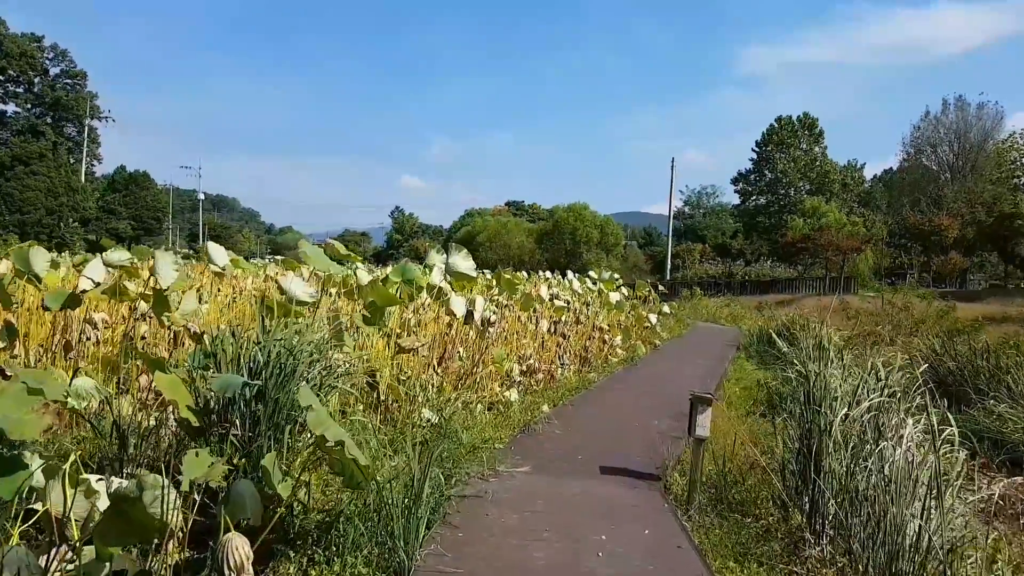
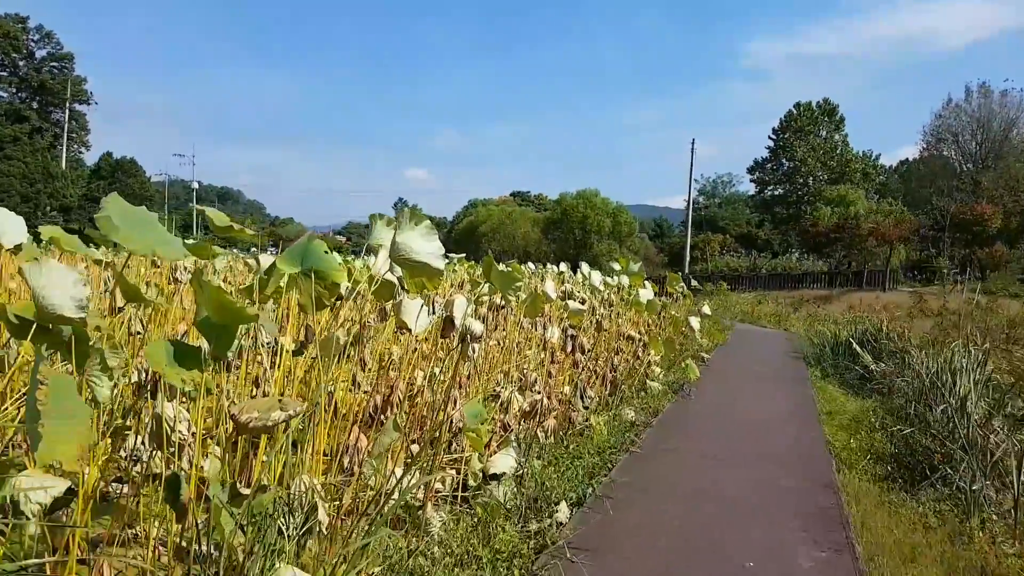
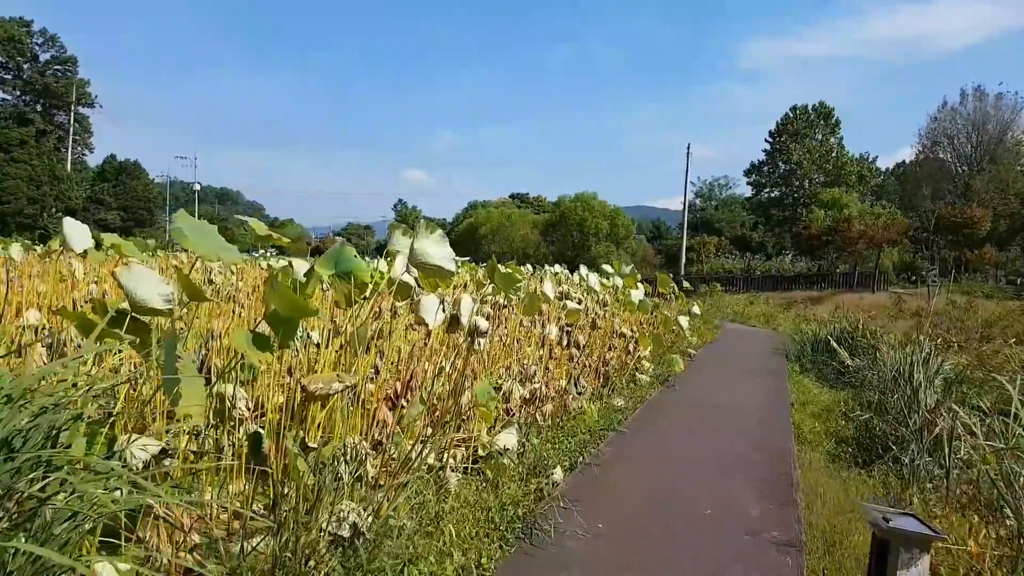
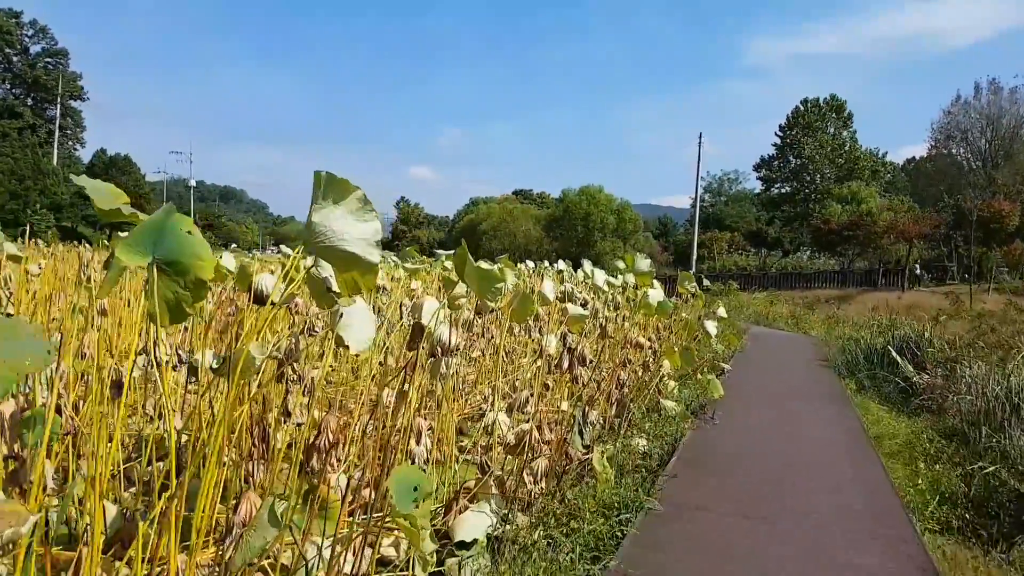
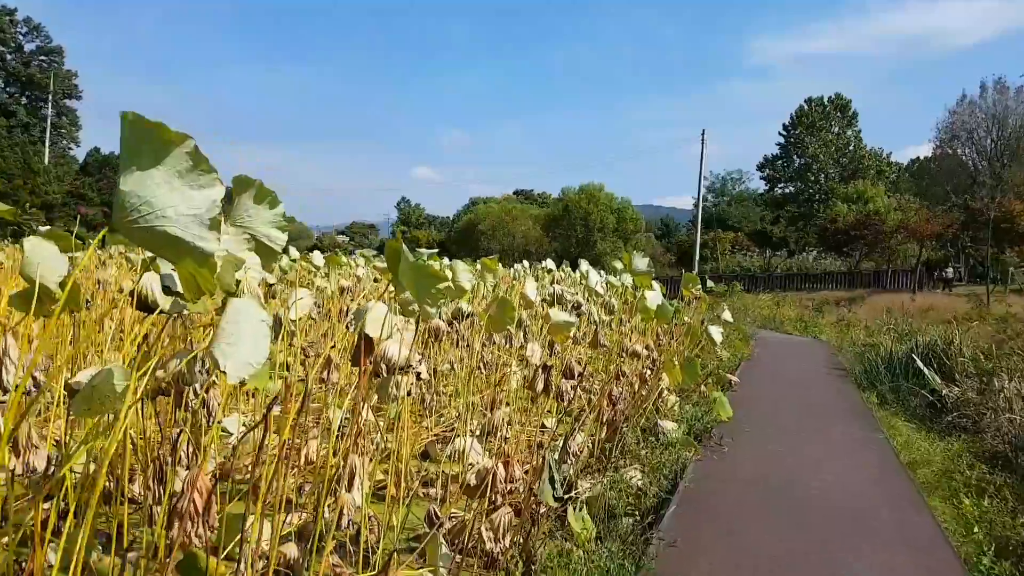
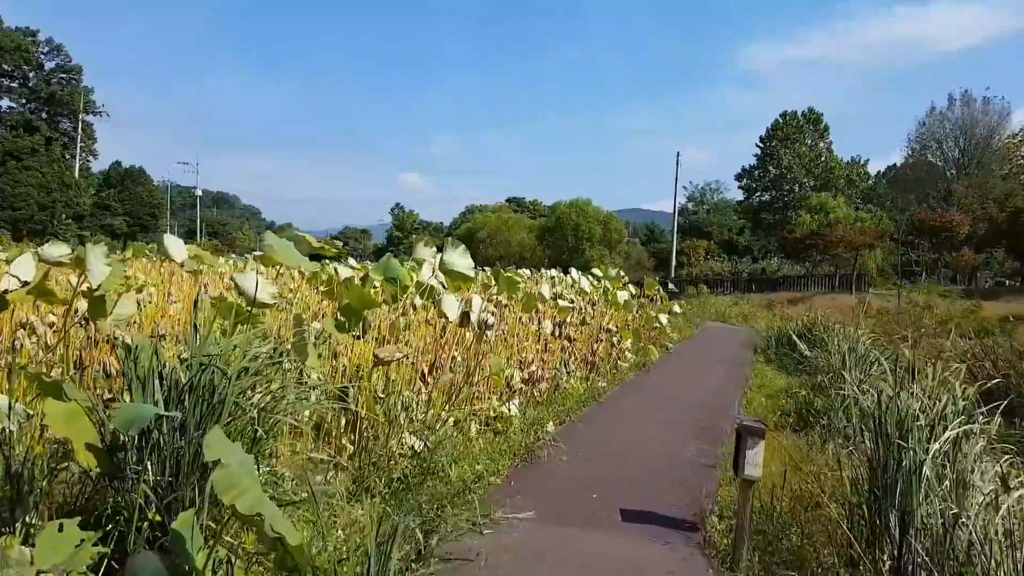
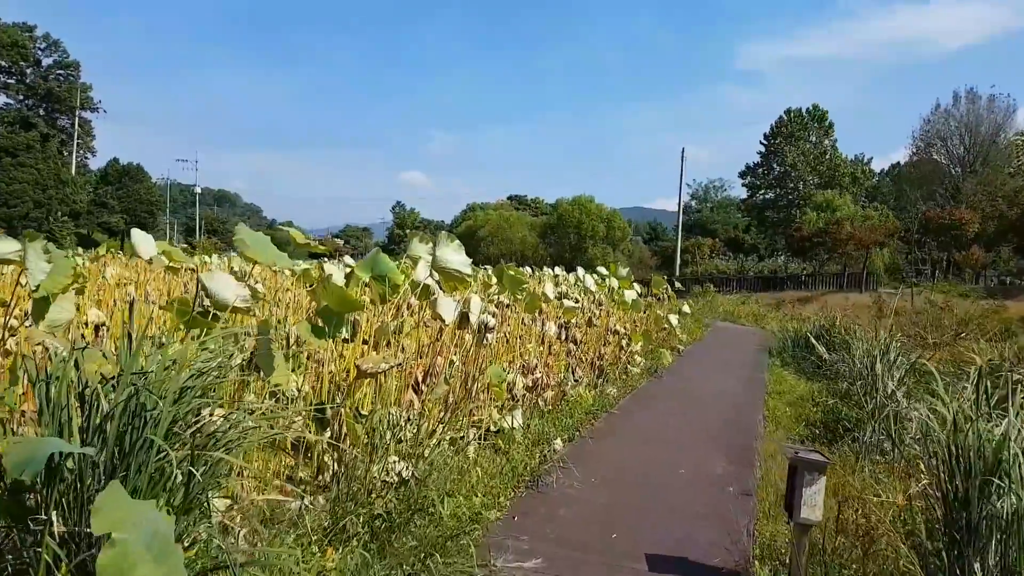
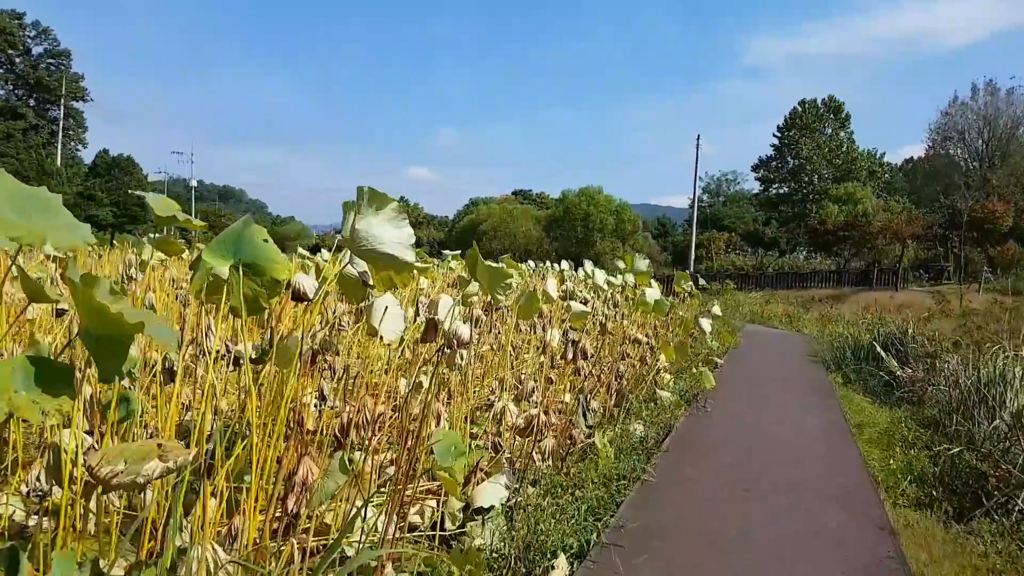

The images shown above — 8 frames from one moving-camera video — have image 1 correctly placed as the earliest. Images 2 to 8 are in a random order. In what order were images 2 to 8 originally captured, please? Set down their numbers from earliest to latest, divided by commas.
6, 7, 3, 2, 8, 4, 5
